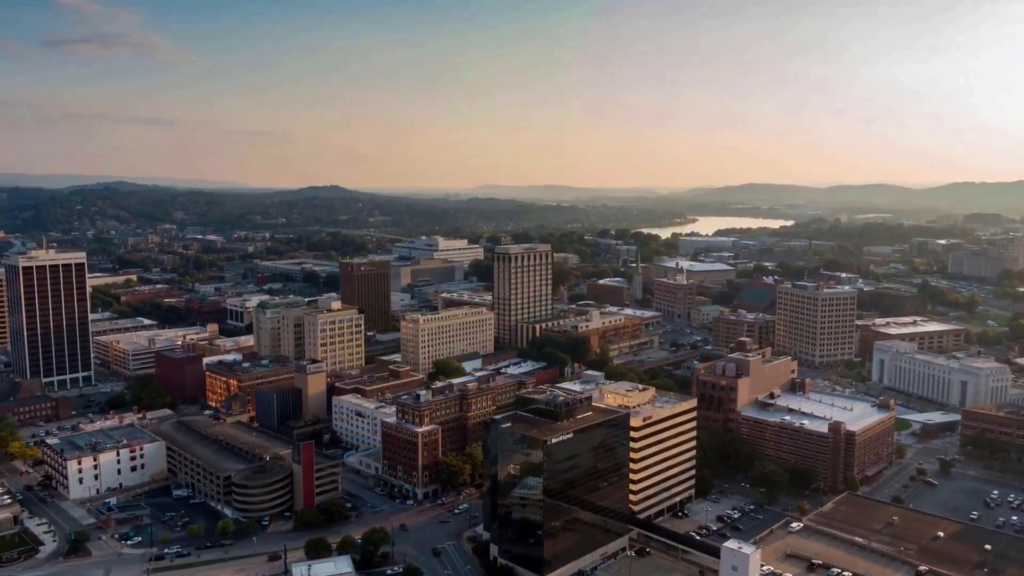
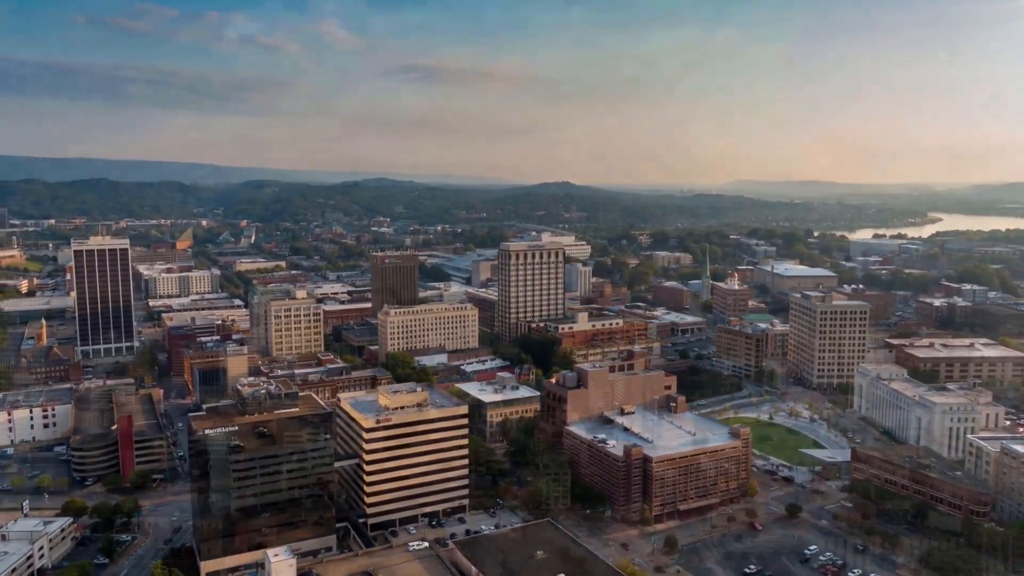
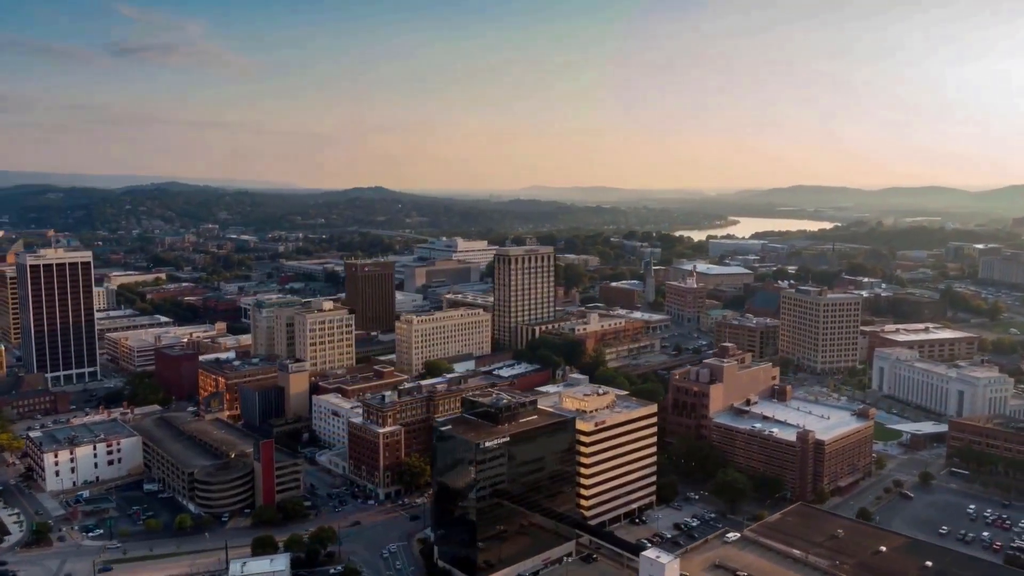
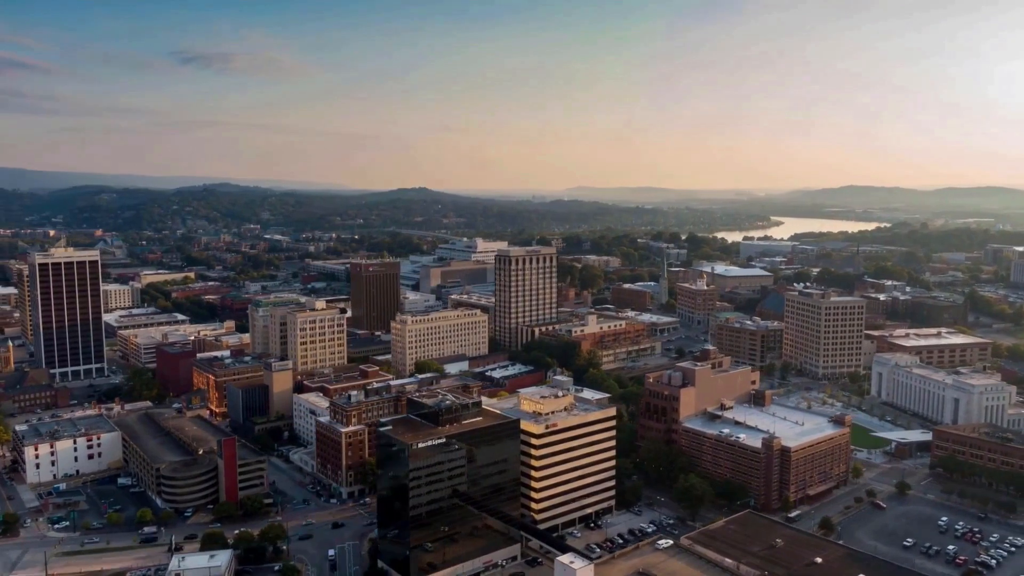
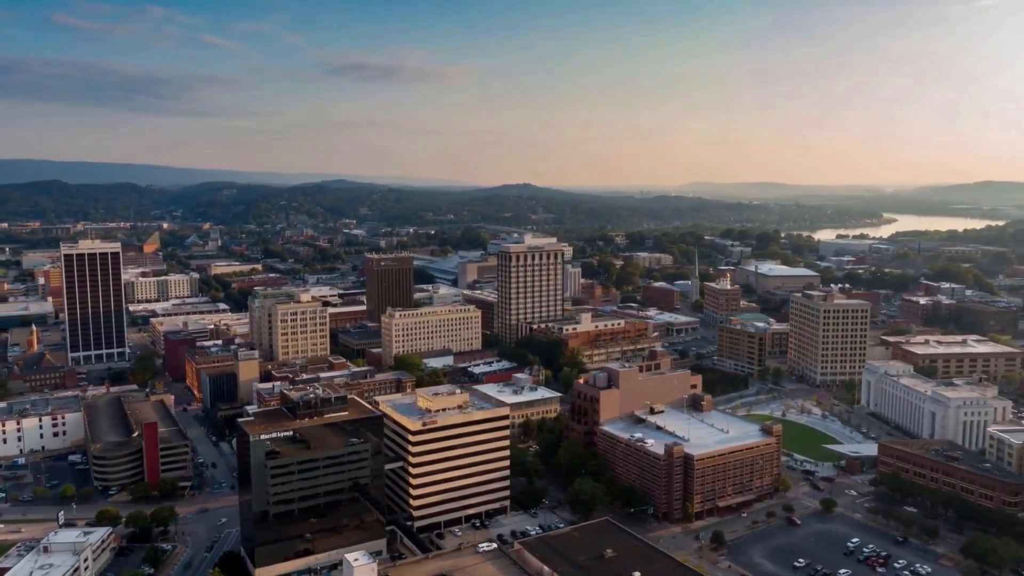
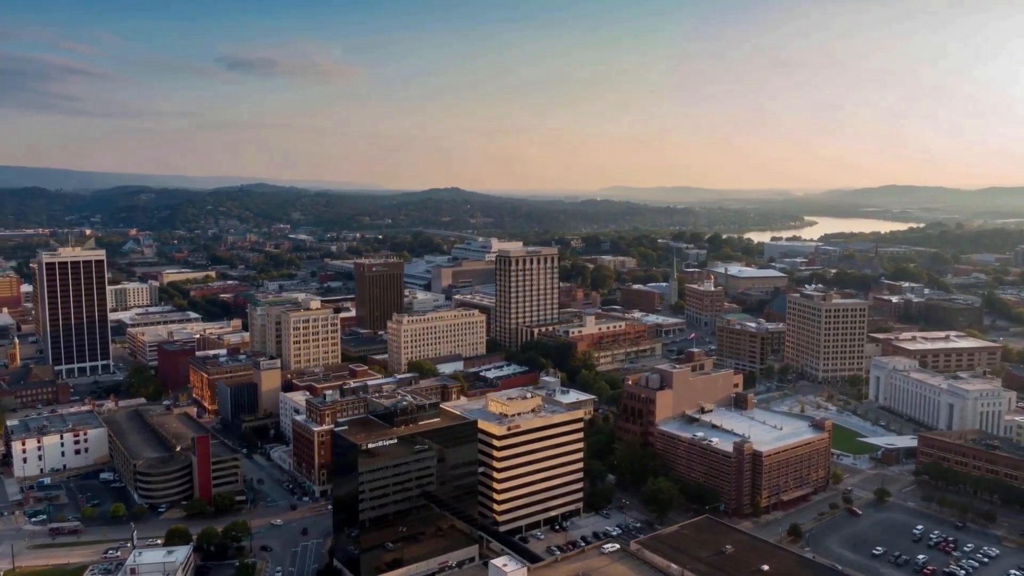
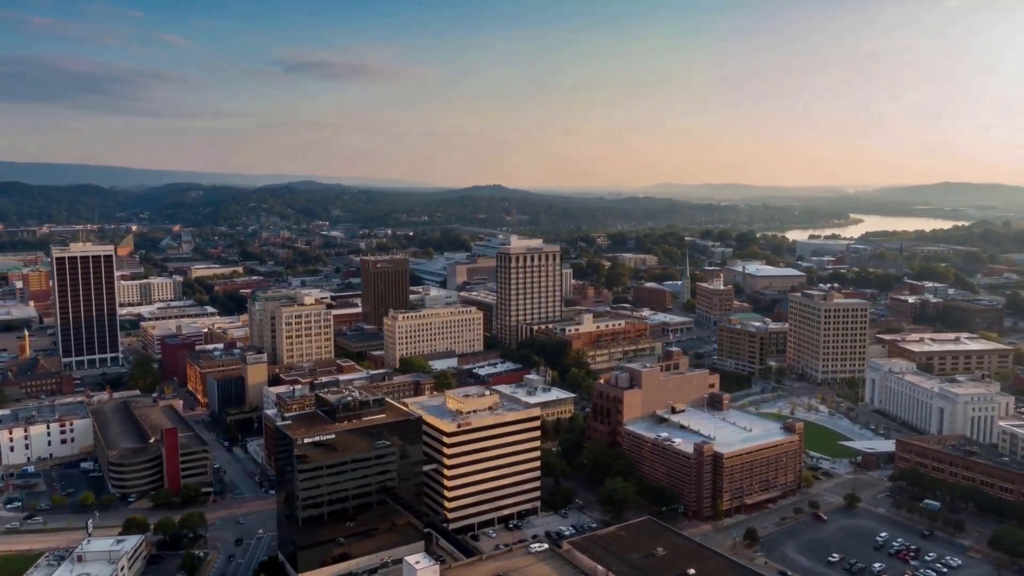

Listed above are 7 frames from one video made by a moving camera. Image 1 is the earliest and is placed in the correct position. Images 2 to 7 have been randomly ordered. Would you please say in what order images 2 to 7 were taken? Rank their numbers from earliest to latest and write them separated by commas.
3, 4, 6, 7, 5, 2
